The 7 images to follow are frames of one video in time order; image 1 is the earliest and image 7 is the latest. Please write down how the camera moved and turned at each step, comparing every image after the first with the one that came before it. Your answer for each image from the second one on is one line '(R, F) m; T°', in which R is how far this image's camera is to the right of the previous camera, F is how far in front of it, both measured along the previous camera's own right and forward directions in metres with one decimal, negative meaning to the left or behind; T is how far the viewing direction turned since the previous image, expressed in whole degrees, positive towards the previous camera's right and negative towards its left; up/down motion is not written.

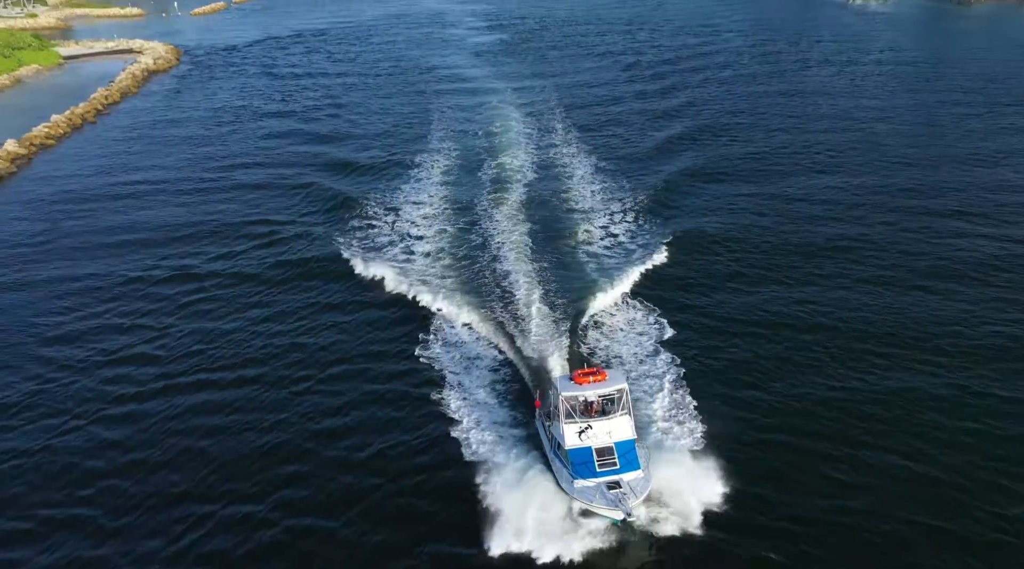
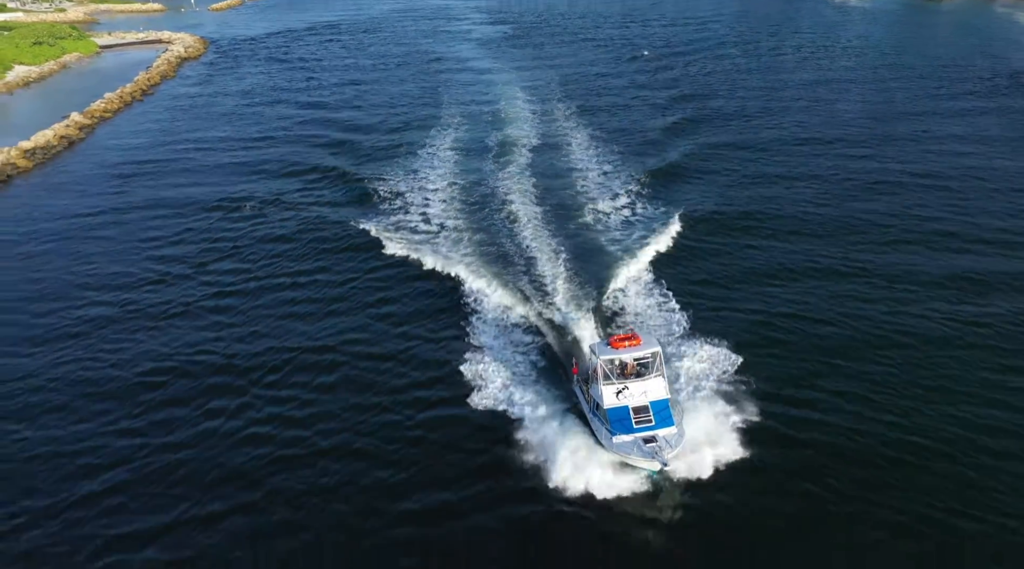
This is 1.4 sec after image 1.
(-0.6, -13.1) m; 0°
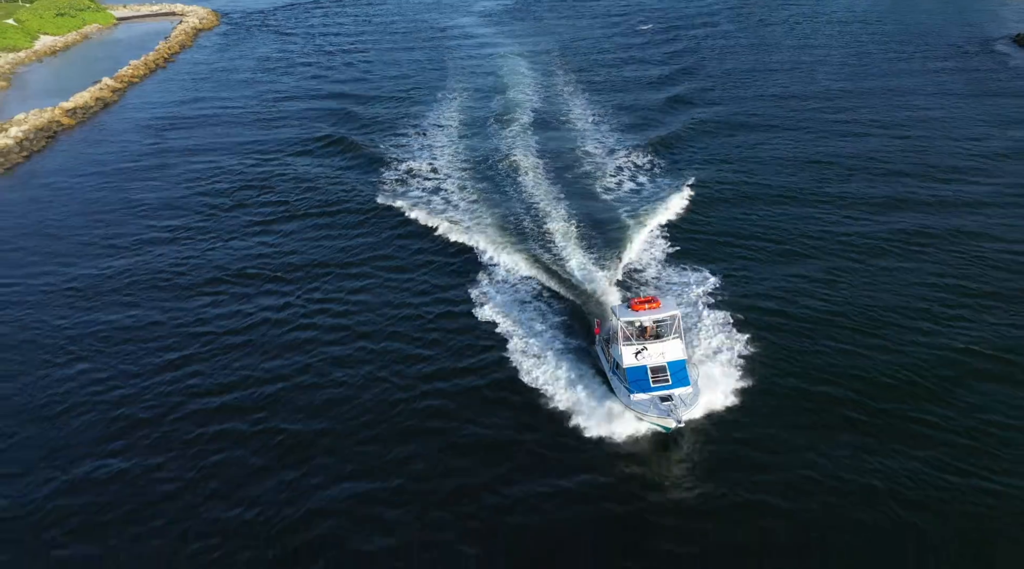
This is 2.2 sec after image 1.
(-0.3, -8.2) m; 0°
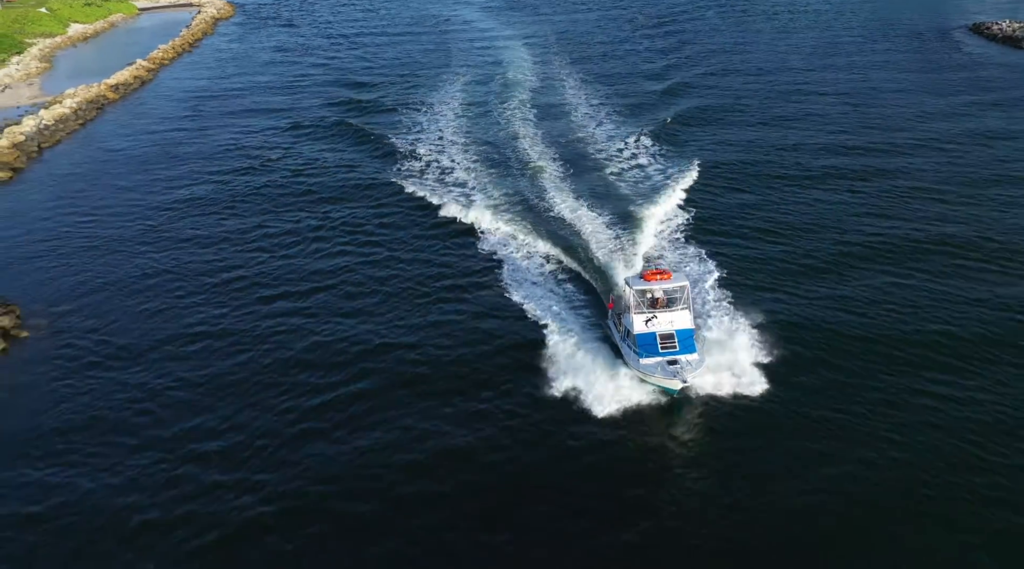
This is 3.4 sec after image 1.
(0.0, -10.8) m; 0°
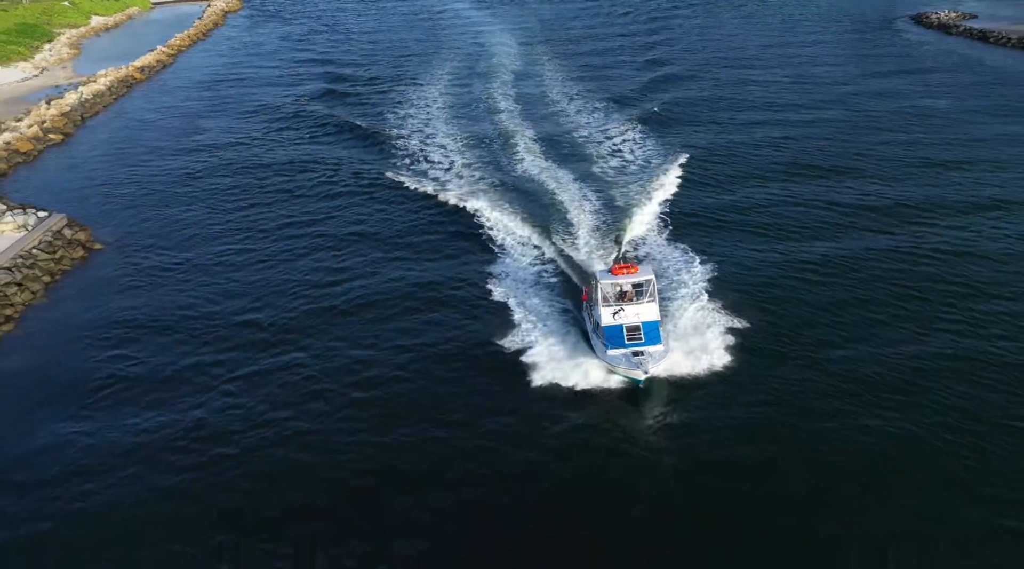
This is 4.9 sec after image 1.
(+1.9, -13.1) m; 0°
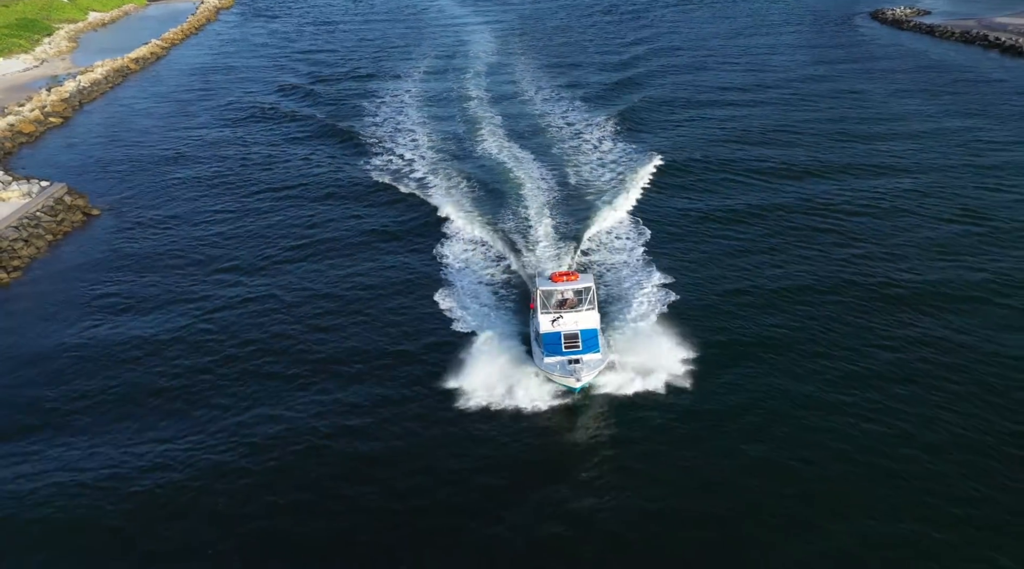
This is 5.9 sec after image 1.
(+3.2, -7.0) m; 0°
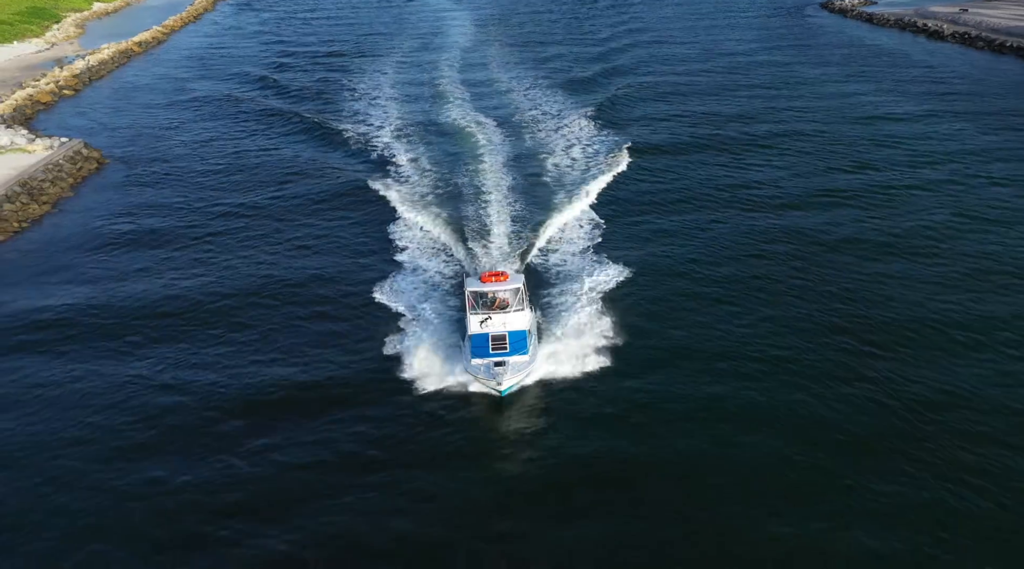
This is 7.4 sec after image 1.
(+3.5, -10.7) m; 0°
